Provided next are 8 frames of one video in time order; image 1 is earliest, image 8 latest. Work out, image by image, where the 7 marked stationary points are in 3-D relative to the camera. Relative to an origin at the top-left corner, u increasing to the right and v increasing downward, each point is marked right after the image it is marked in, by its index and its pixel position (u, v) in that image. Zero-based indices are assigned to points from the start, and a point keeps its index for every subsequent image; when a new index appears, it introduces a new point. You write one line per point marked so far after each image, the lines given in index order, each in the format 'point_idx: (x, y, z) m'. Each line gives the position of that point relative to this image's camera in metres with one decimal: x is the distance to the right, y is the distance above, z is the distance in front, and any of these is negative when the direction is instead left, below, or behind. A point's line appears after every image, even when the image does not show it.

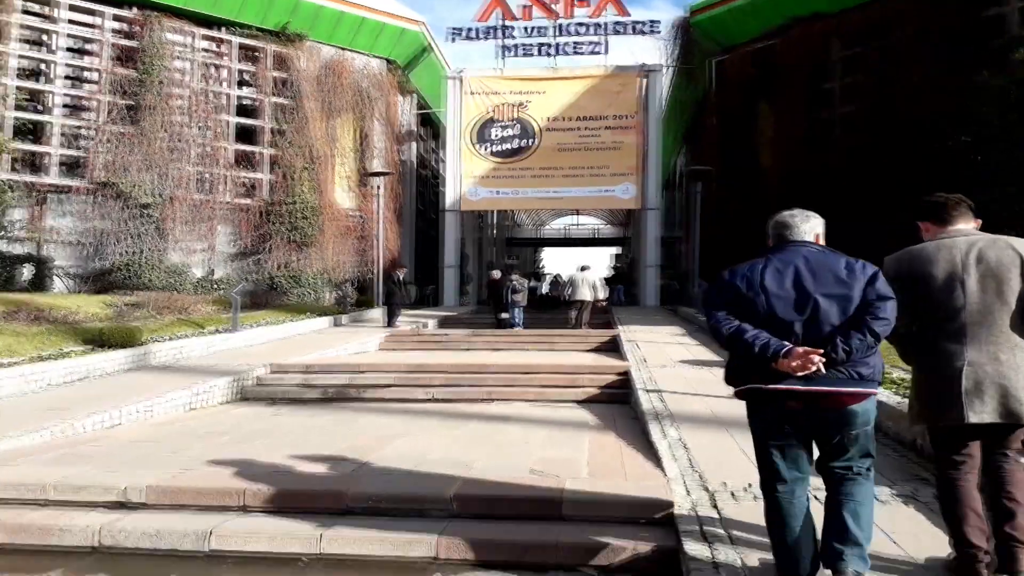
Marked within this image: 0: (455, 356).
0: (-0.9, -1.1, +12.0) m
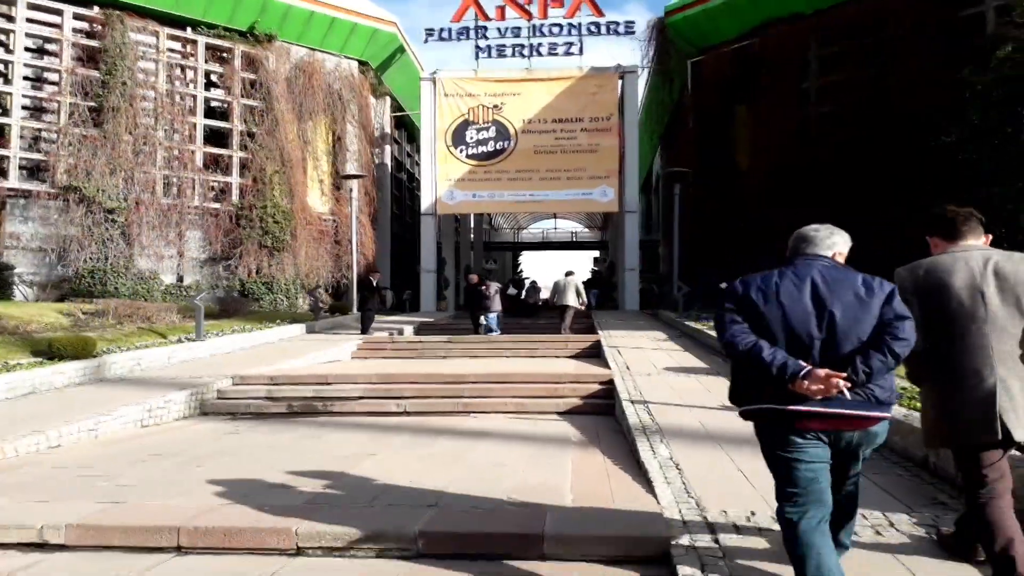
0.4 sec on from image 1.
0: (-1.2, -1.1, +11.5) m
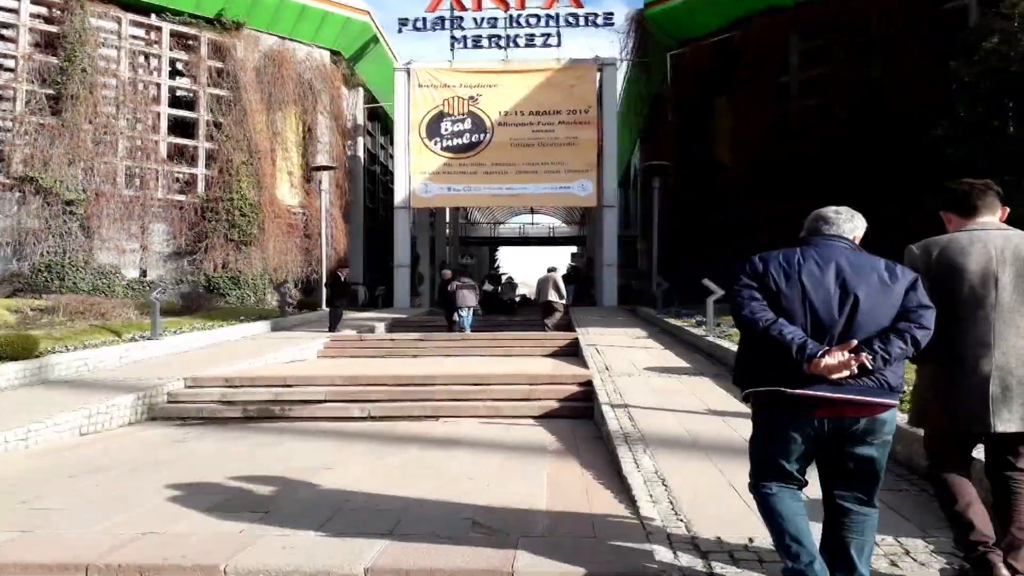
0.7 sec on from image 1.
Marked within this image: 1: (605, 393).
0: (-1.6, -1.1, +11.0) m
1: (+0.9, -1.0, +7.4) m
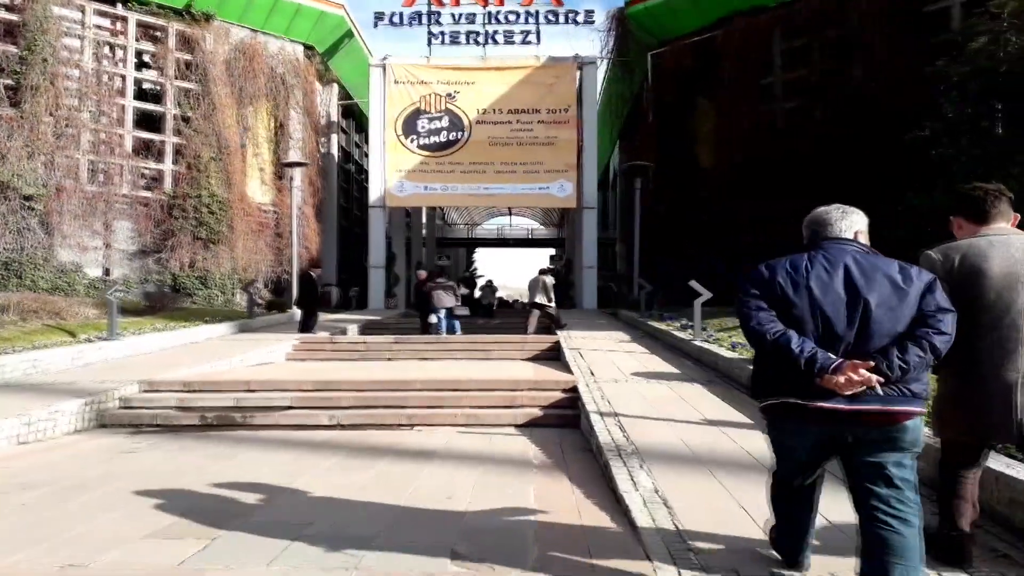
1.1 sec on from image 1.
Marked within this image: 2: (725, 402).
0: (-1.9, -1.1, +10.4) m
1: (+0.7, -1.0, +6.9) m
2: (+2.0, -1.0, +7.1) m
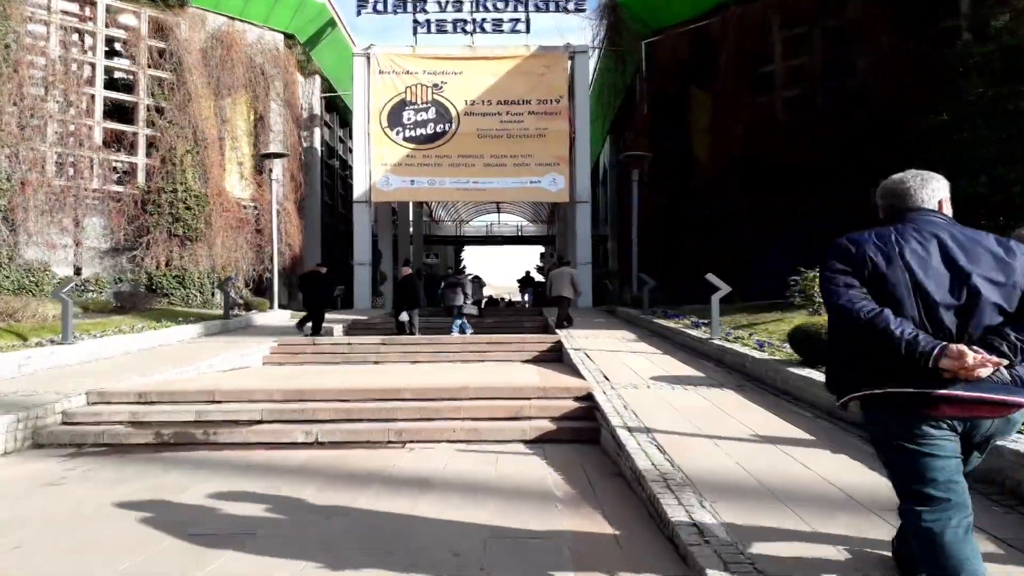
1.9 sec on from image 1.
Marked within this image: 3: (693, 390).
0: (-1.9, -1.0, +9.3) m
1: (+0.8, -0.9, +5.9) m
2: (+2.0, -1.0, +6.1) m
3: (+1.6, -0.9, +6.9) m
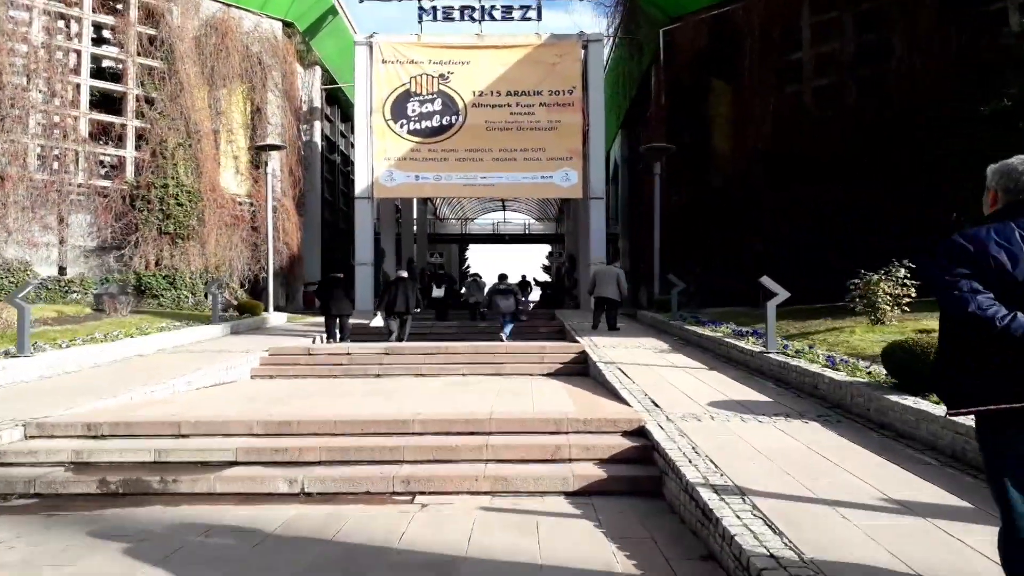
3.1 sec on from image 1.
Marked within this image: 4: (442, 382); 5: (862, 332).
0: (-1.6, -1.1, +8.1) m
1: (+1.0, -1.0, +4.6) m
2: (+2.3, -1.0, +4.8) m
3: (+1.9, -1.0, +5.6) m
4: (-0.8, -1.1, +9.3) m
5: (+4.3, -0.5, +9.5) m
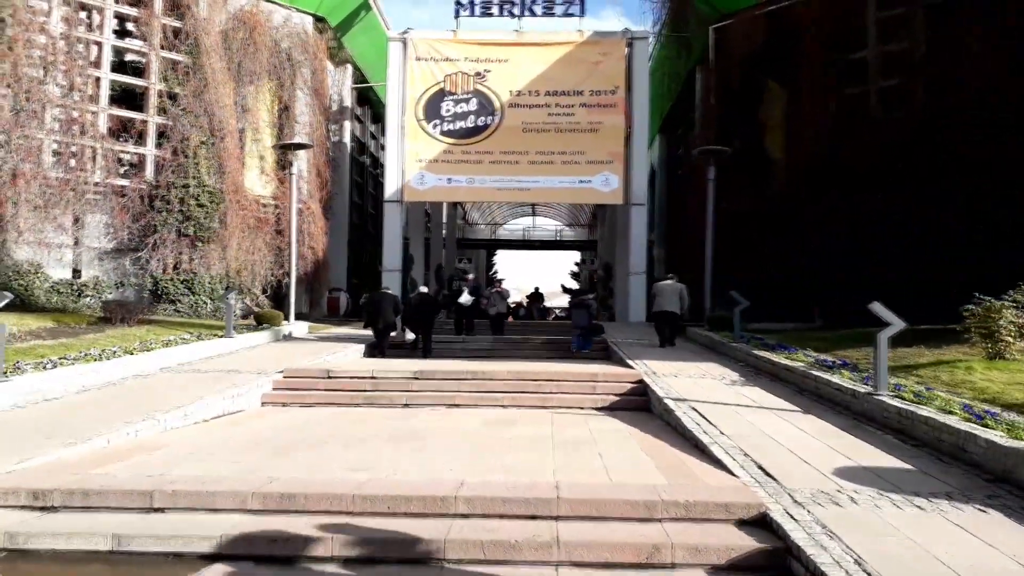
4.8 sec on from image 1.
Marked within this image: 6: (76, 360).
0: (-1.1, -1.3, +6.7) m
1: (+1.4, -1.2, +3.2) m
2: (+2.6, -1.3, +3.4) m
3: (+2.3, -1.2, +4.2) m
4: (-0.3, -1.3, +7.9) m
5: (+4.8, -0.8, +7.9) m
6: (-5.2, -0.9, +9.3) m
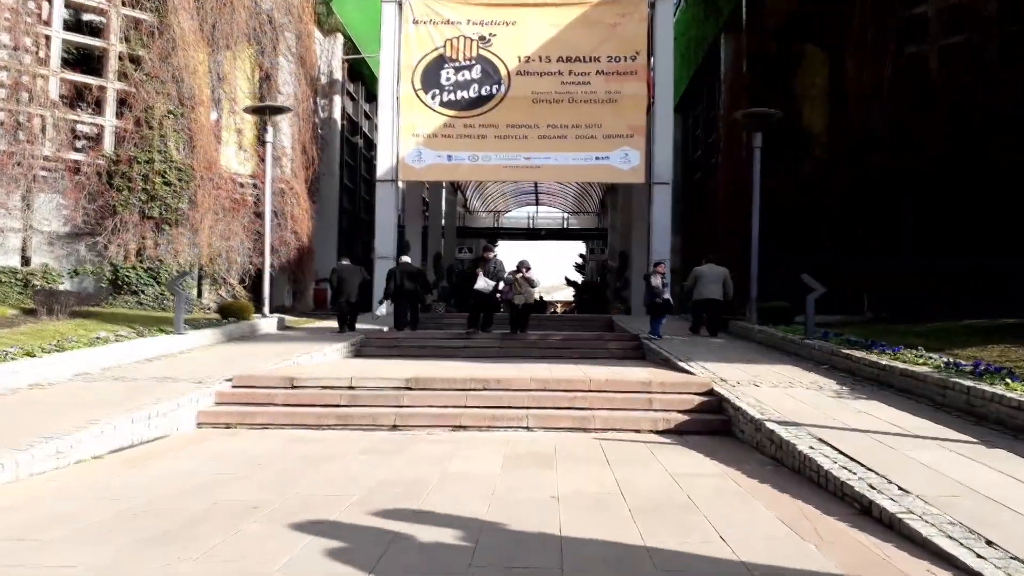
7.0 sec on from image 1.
0: (-0.9, -1.1, +4.3) m
1: (+1.6, -1.1, +0.8) m
2: (+2.9, -1.1, +1.0) m
3: (+2.5, -1.0, +1.8) m
4: (-0.1, -1.1, +5.5) m
5: (+5.0, -0.6, +5.5) m
6: (-5.0, -0.7, +6.9) m
